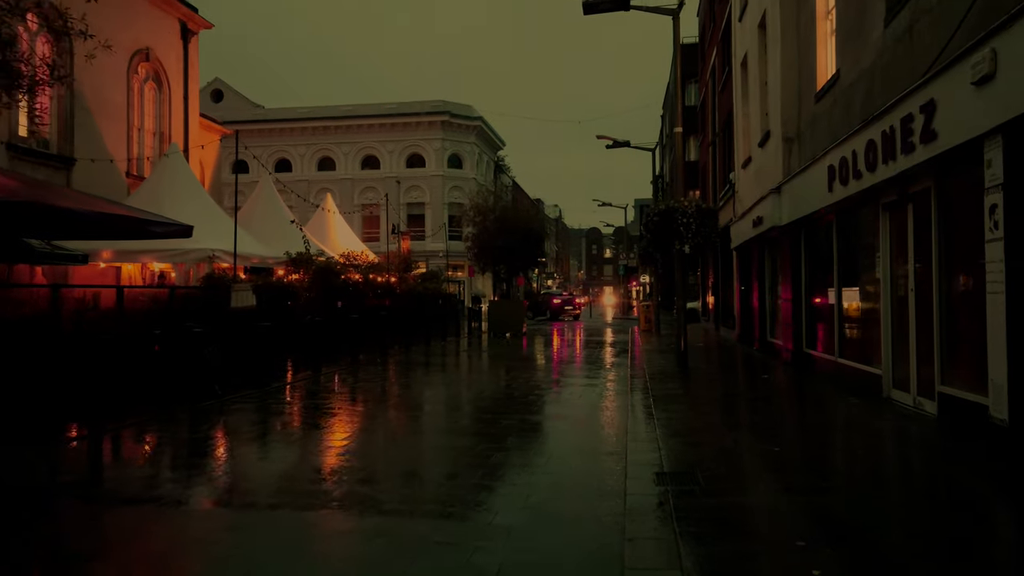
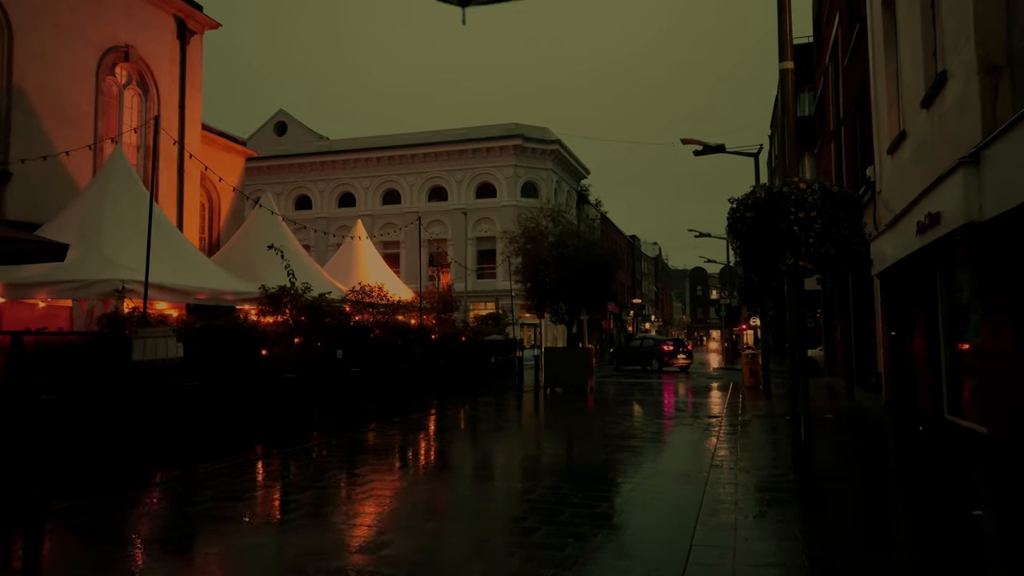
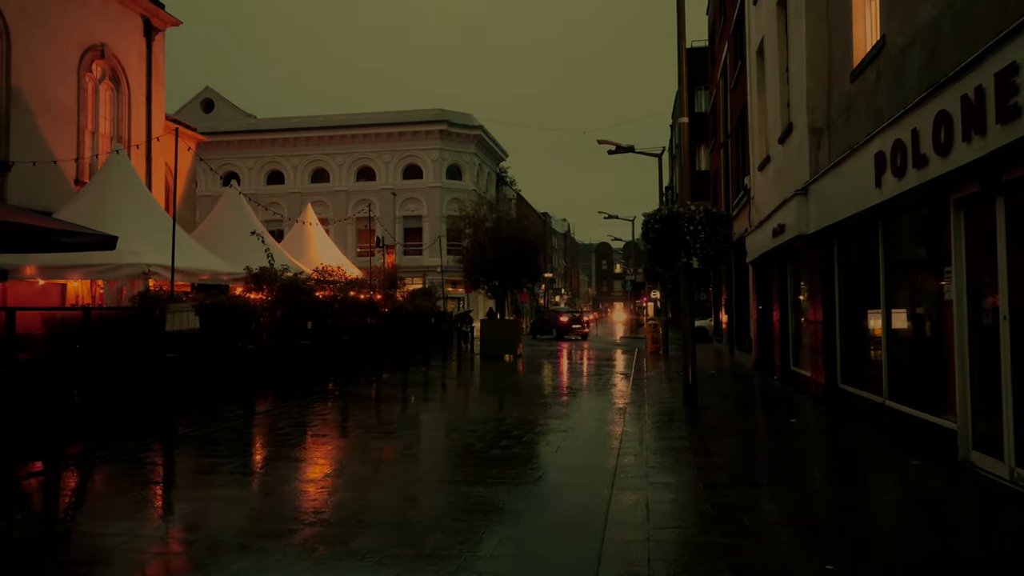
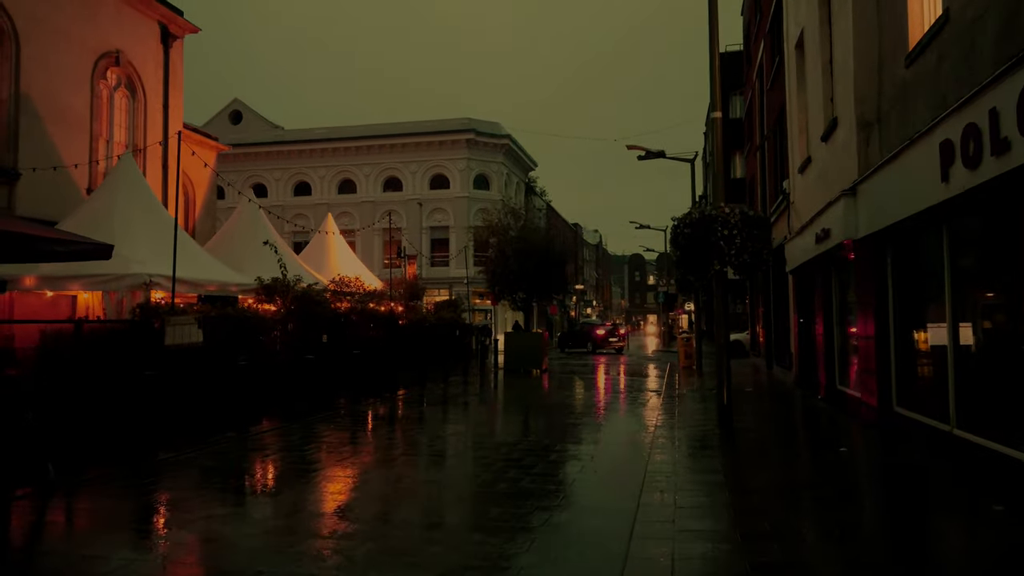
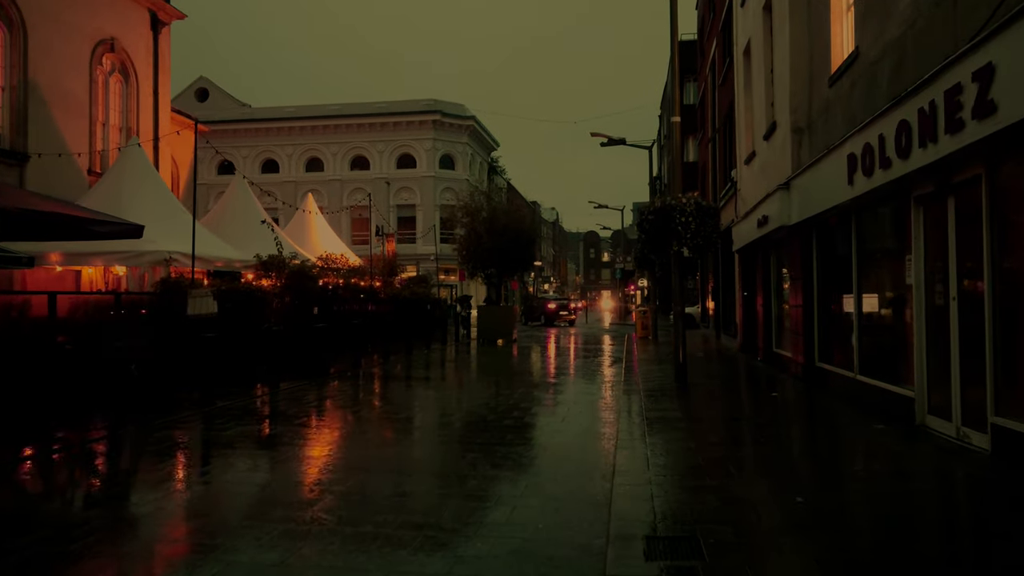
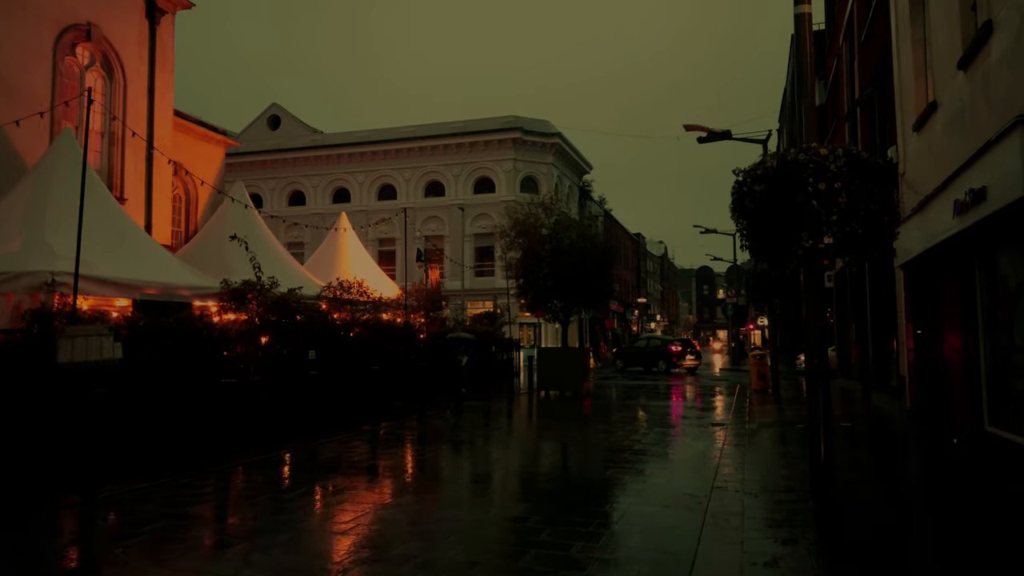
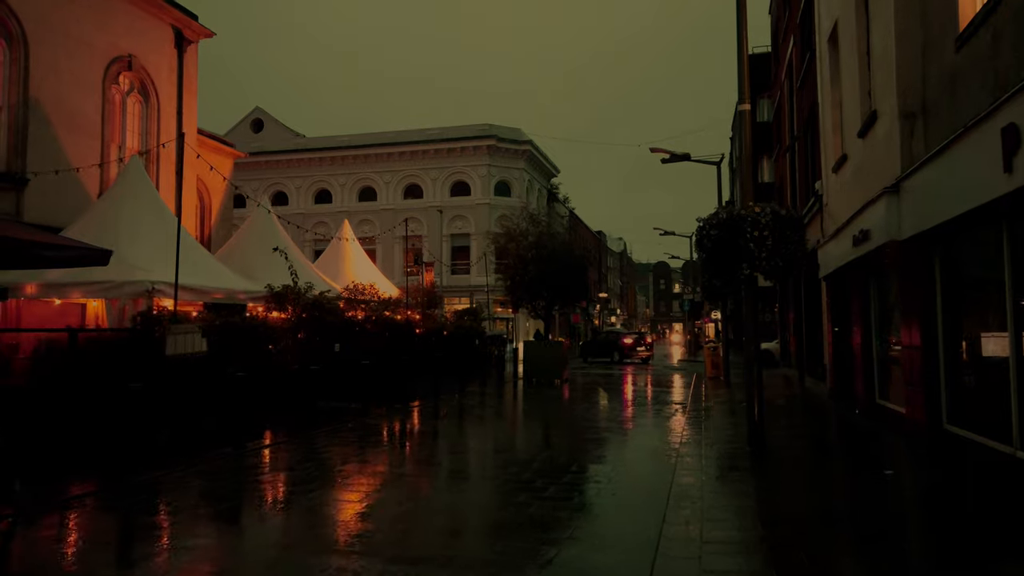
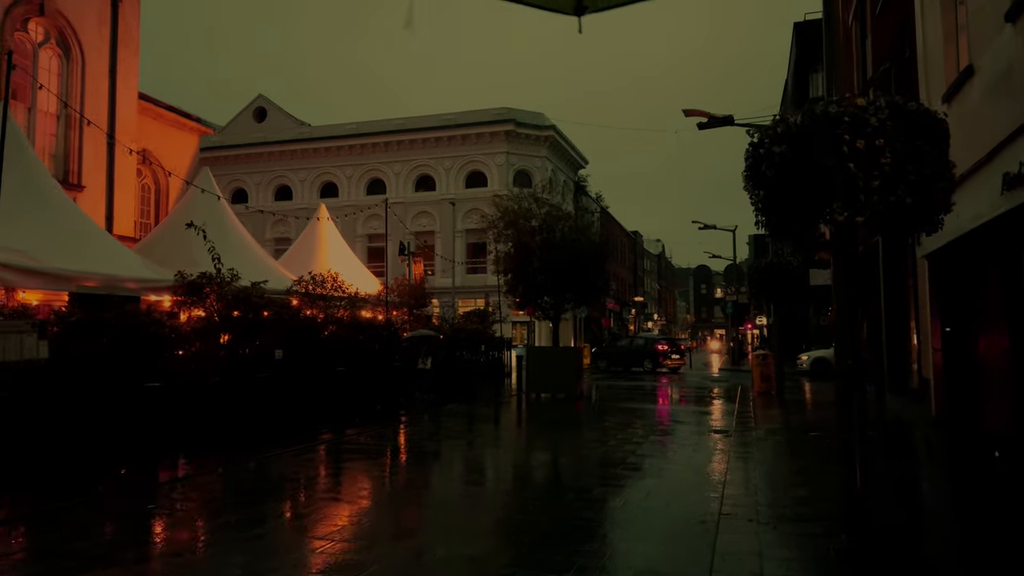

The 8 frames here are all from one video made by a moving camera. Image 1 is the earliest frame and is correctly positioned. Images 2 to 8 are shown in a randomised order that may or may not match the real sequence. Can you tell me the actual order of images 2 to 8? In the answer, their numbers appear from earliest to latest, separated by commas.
5, 3, 4, 7, 2, 6, 8
